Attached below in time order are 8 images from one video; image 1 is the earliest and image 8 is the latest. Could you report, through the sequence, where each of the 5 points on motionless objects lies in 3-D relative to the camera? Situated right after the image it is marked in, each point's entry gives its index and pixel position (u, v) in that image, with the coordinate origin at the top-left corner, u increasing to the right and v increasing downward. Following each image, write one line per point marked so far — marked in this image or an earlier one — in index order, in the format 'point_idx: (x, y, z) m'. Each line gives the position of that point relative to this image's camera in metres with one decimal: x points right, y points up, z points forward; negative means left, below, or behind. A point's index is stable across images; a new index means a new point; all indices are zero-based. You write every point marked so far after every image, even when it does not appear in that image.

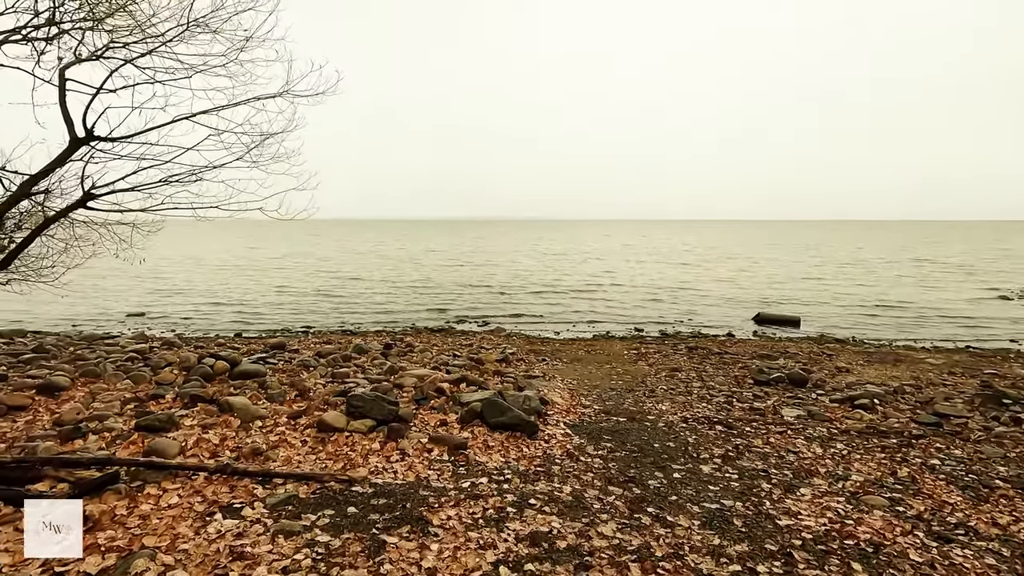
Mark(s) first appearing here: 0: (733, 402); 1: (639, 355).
0: (+3.9, -2.0, +9.5) m
1: (+3.2, -1.7, +13.7) m
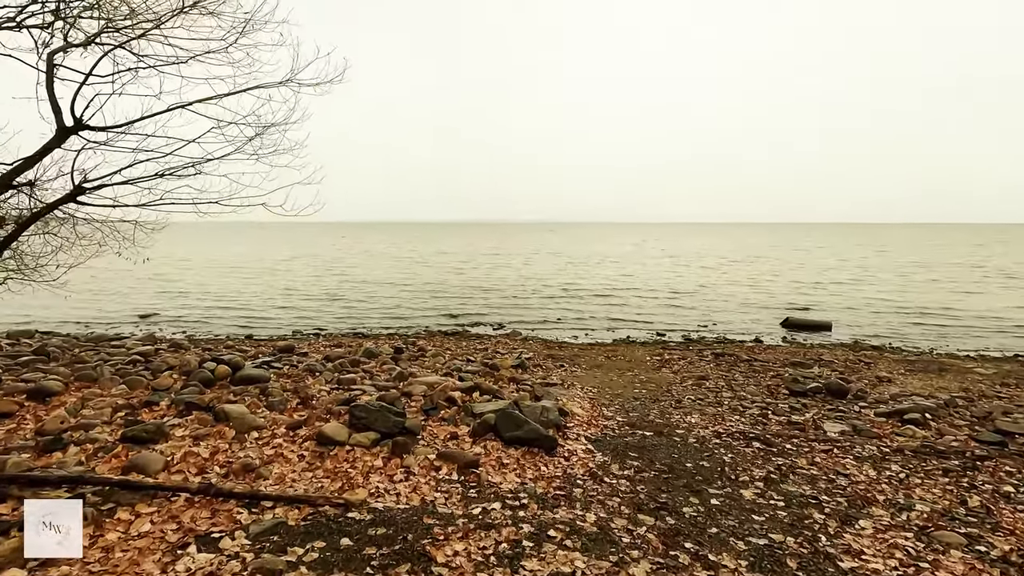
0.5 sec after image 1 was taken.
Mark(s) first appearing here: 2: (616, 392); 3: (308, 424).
0: (+4.2, -2.1, +8.7) m
1: (+3.6, -1.8, +13.0) m
2: (+2.0, -2.0, +10.2) m
3: (-2.6, -1.8, +6.8) m
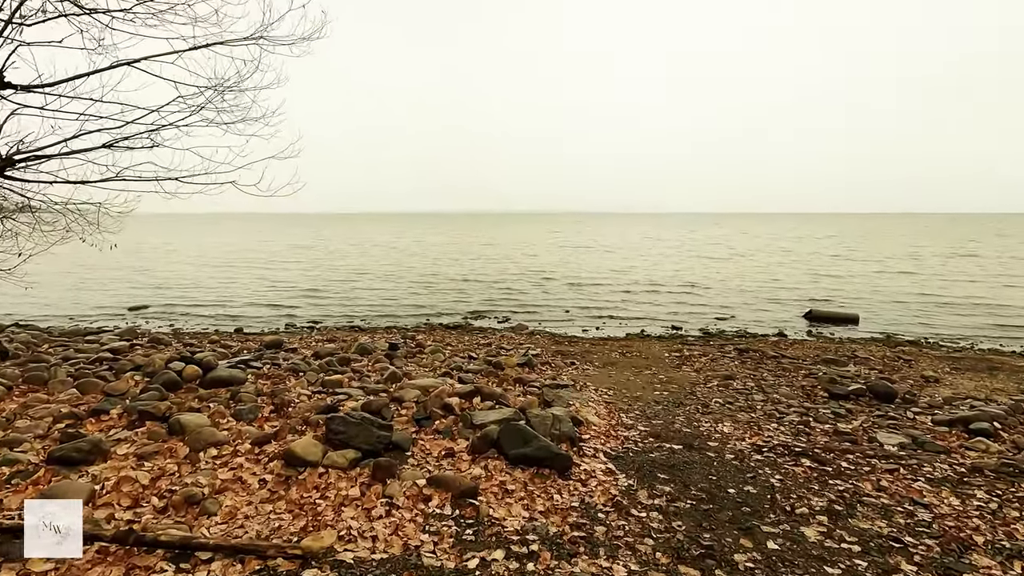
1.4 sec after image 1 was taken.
0: (+4.3, -1.9, +7.7) m
1: (+3.8, -1.6, +11.9) m
2: (+2.1, -1.8, +9.1) m
3: (-2.5, -1.6, +5.8) m
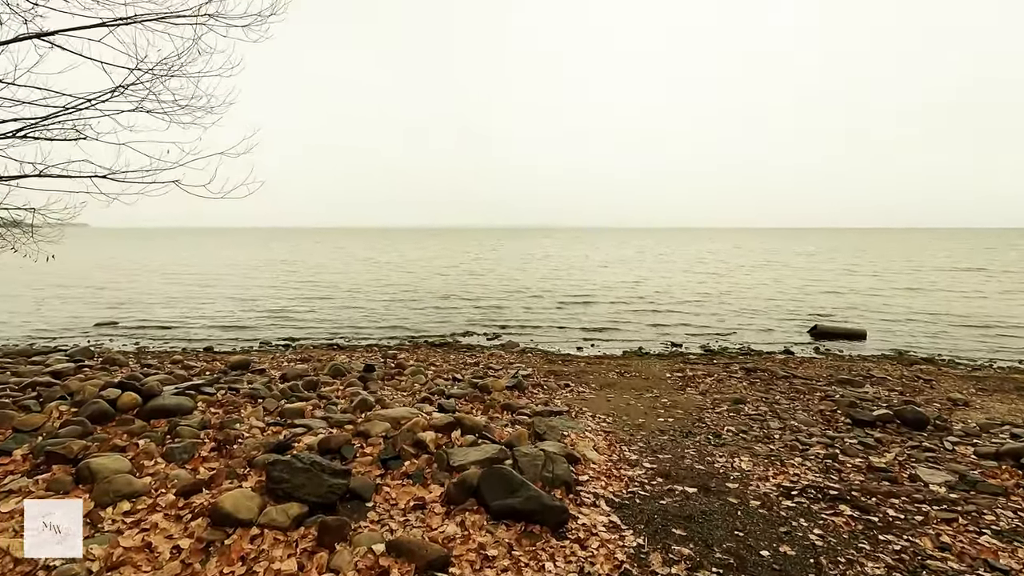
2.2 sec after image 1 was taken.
0: (+4.1, -2.1, +6.7) m
1: (+3.5, -1.9, +11.0) m
2: (+1.9, -2.1, +8.1) m
3: (-2.7, -1.8, +4.8) m
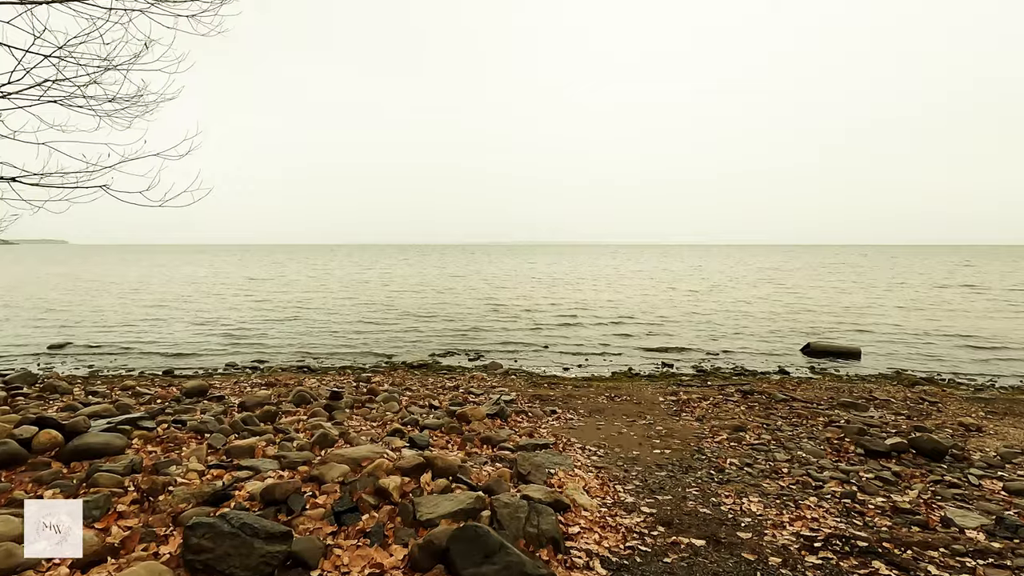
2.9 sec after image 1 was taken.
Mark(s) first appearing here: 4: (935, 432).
0: (+3.9, -2.3, +6.0) m
1: (+3.2, -2.2, +10.2) m
2: (+1.6, -2.3, +7.4) m
3: (-2.9, -2.0, +3.9) m
4: (+6.8, -2.3, +8.5) m
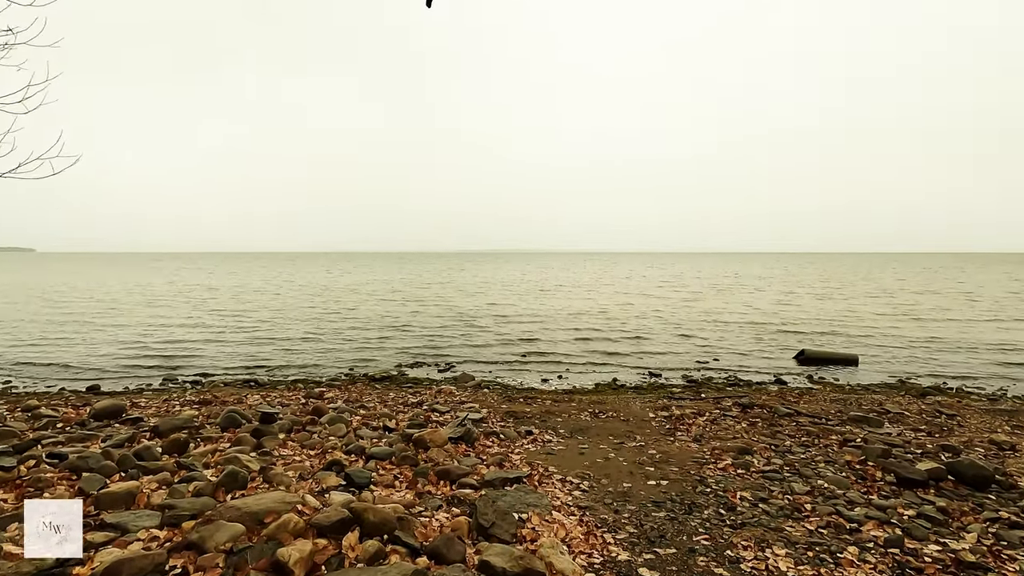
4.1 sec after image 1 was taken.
0: (+3.5, -2.3, +4.8) m
1: (+2.7, -2.2, +9.0) m
2: (+1.2, -2.3, +6.1) m
3: (-3.1, -1.9, +2.4) m
4: (+6.3, -2.3, +7.4) m
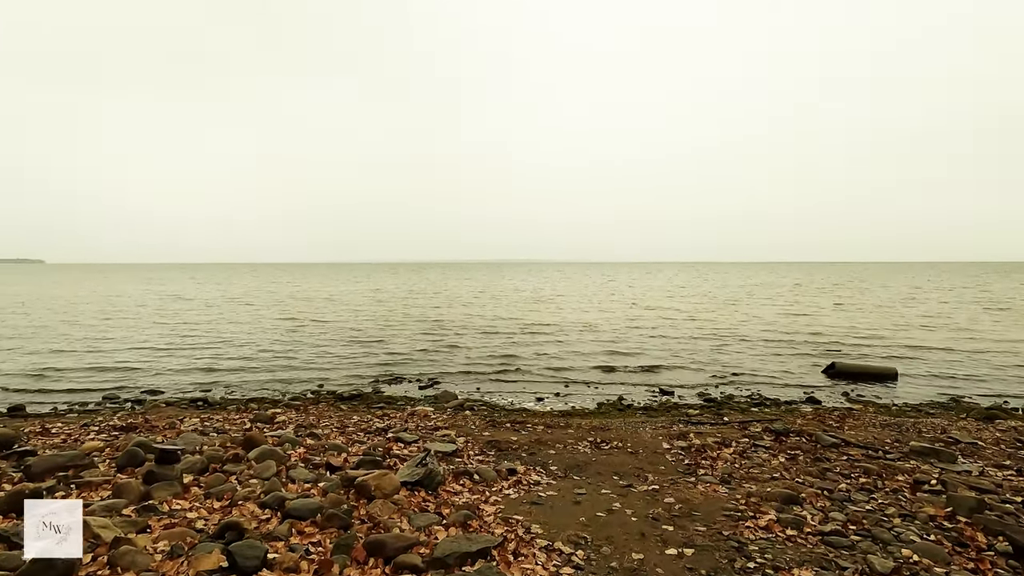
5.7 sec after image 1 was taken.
0: (+3.2, -2.2, +3.0) m
1: (+2.4, -2.3, +7.3) m
2: (+0.9, -2.2, +4.3) m
3: (-3.5, -1.8, +0.7) m
4: (+6.1, -2.2, +5.6) m
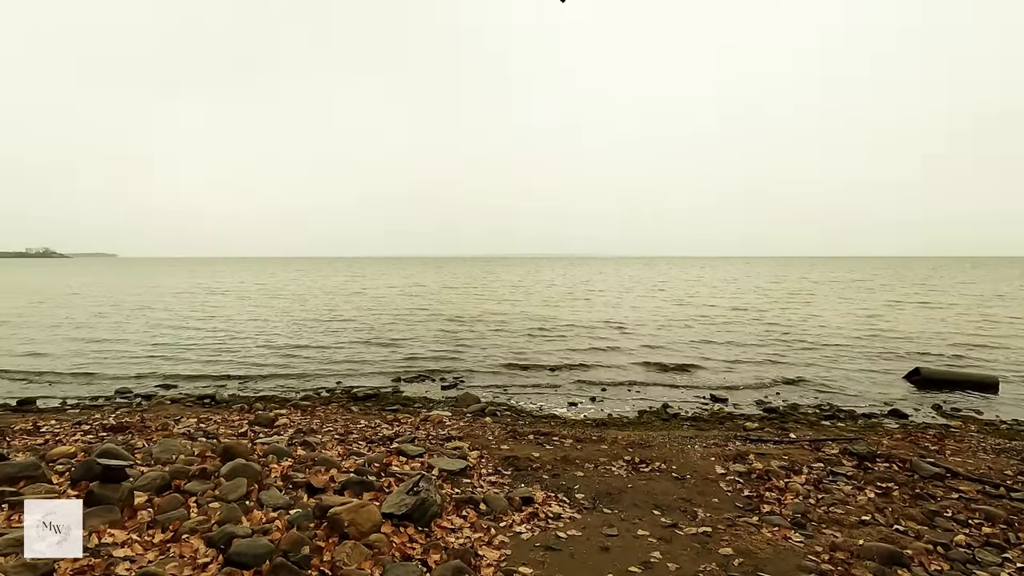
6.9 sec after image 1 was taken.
0: (+3.1, -2.2, +1.6) m
1: (+2.6, -2.1, +5.9) m
2: (+0.9, -2.2, +3.1) m
3: (-3.8, -1.7, -0.1) m
4: (+6.1, -2.2, +4.0) m
